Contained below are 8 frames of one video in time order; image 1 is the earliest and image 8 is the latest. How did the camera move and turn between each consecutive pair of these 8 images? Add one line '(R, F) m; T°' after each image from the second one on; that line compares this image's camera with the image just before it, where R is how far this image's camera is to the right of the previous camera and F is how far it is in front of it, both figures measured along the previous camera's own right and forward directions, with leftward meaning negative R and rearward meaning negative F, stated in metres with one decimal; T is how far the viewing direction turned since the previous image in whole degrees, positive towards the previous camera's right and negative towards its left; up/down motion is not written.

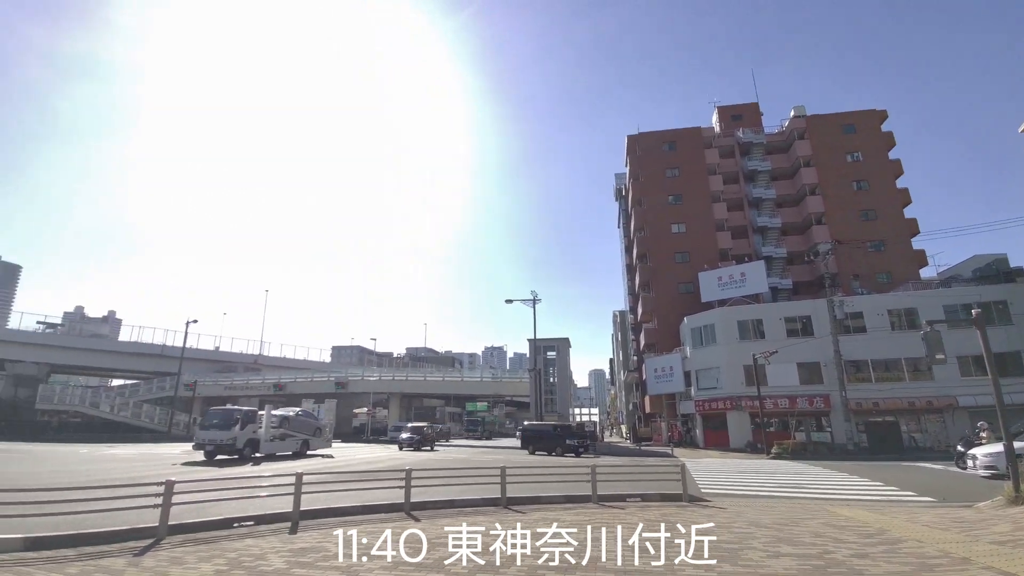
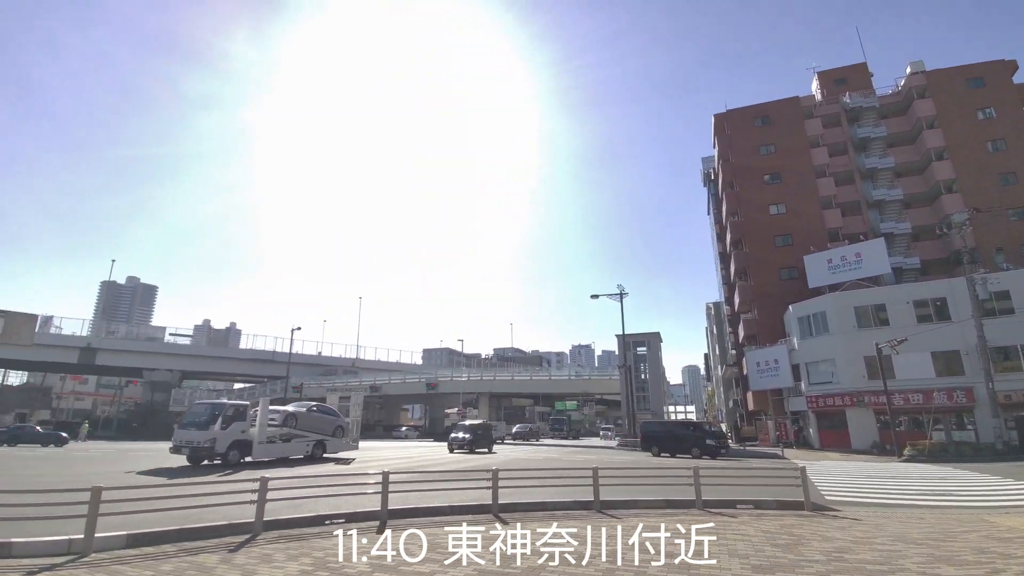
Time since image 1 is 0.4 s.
(0.0, +0.8) m; -9°
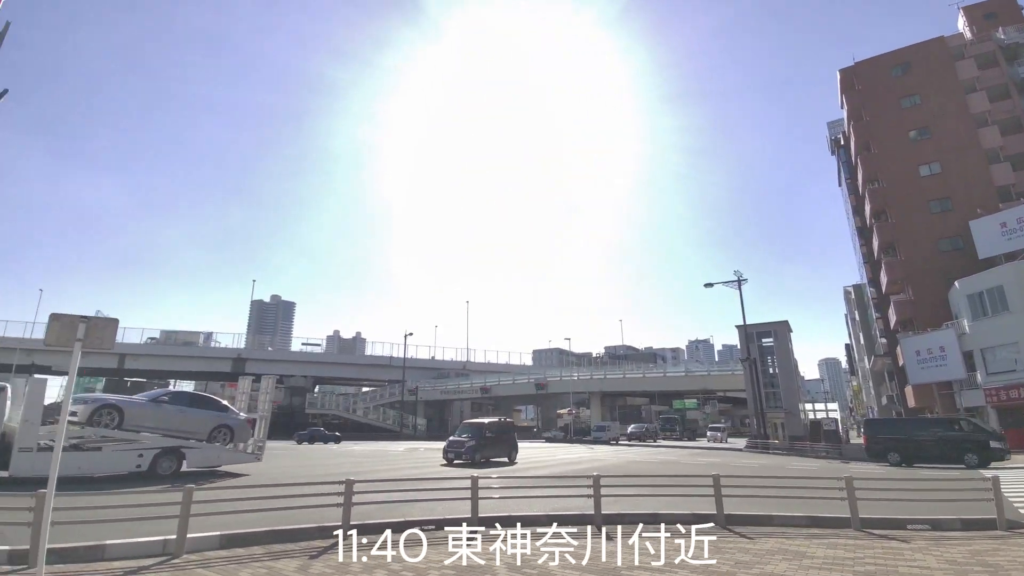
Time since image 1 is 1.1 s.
(+0.3, +1.2) m; -12°
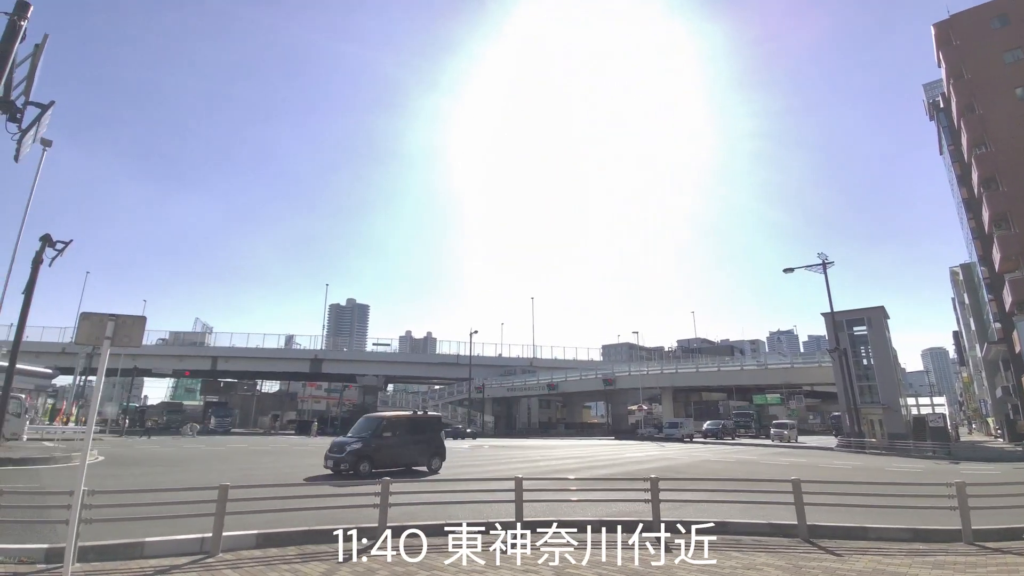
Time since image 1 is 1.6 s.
(+0.4, +0.7) m; -7°
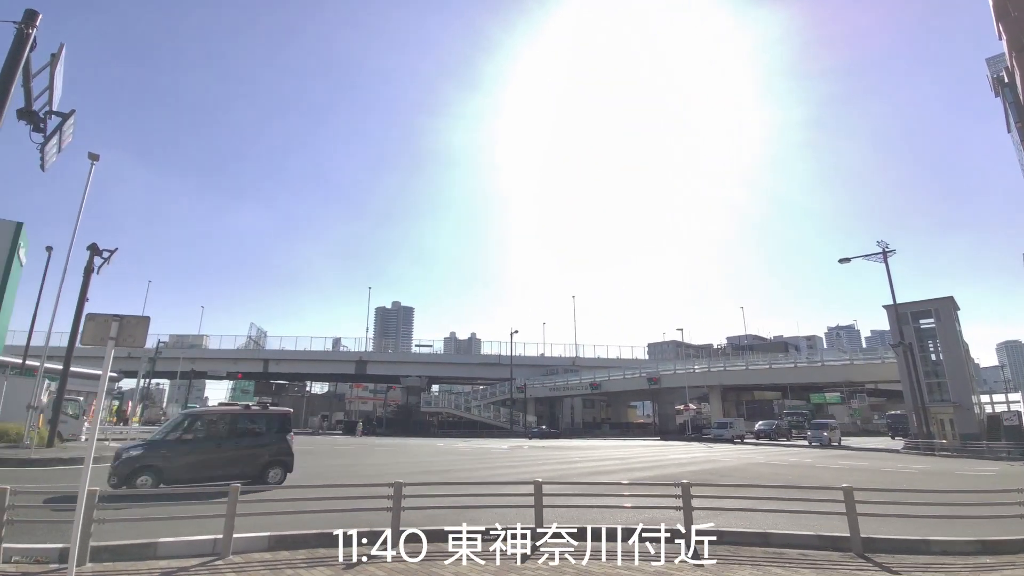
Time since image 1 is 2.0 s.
(+0.4, +0.5) m; -5°
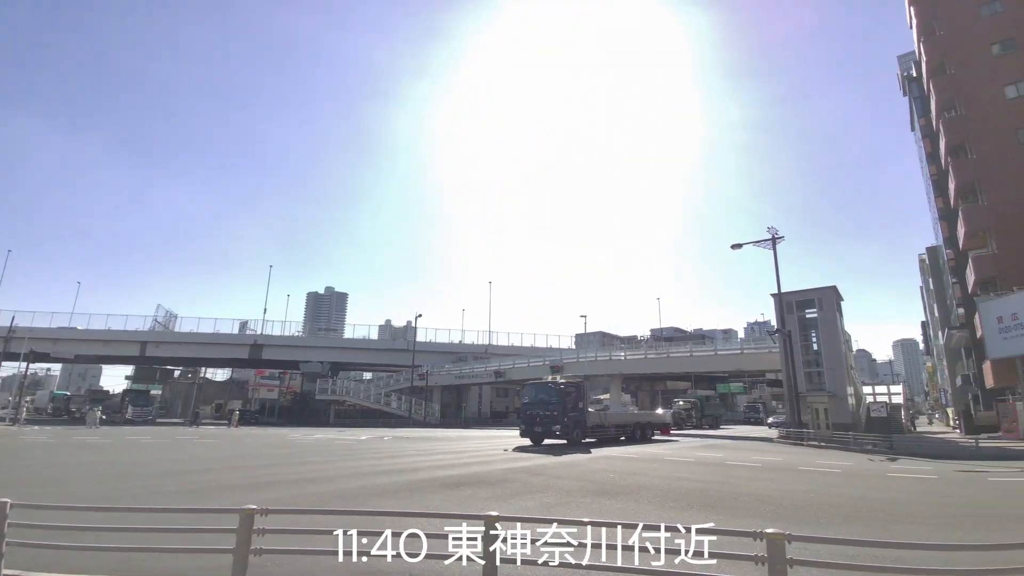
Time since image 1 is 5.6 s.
(+4.5, +2.5) m; +5°
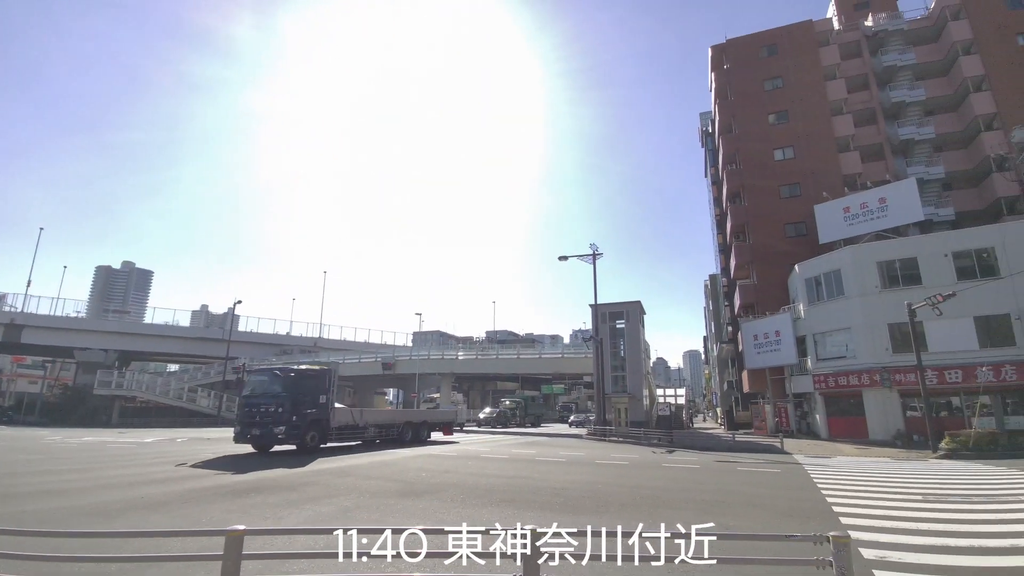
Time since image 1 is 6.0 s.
(+0.4, -0.4) m; +17°
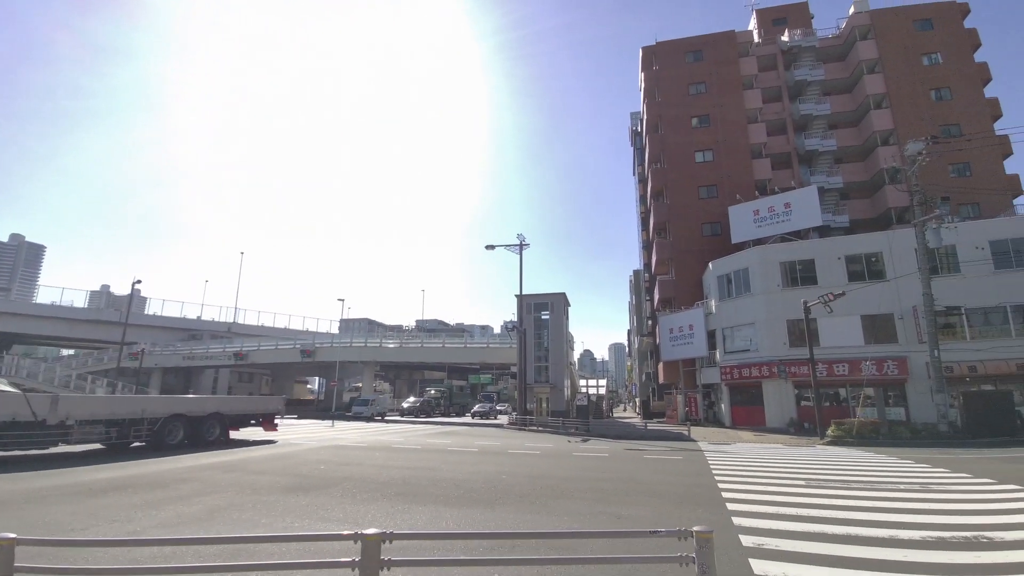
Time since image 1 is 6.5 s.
(+0.6, +0.1) m; +7°
